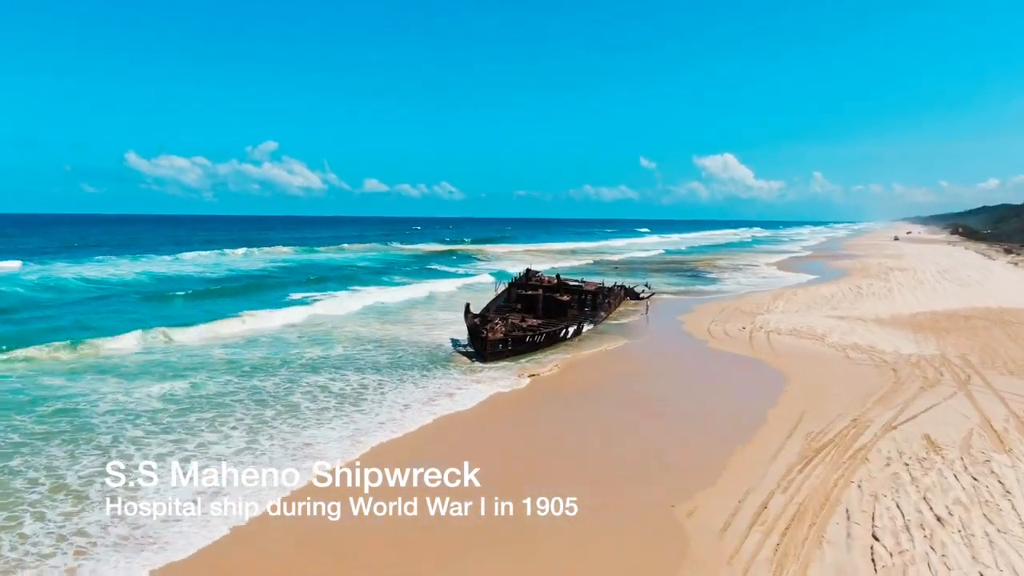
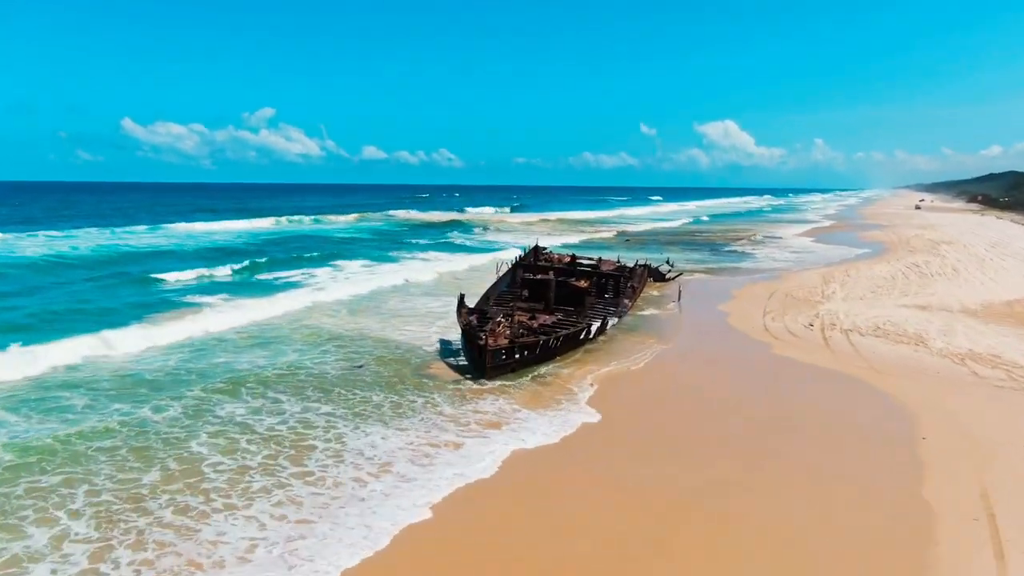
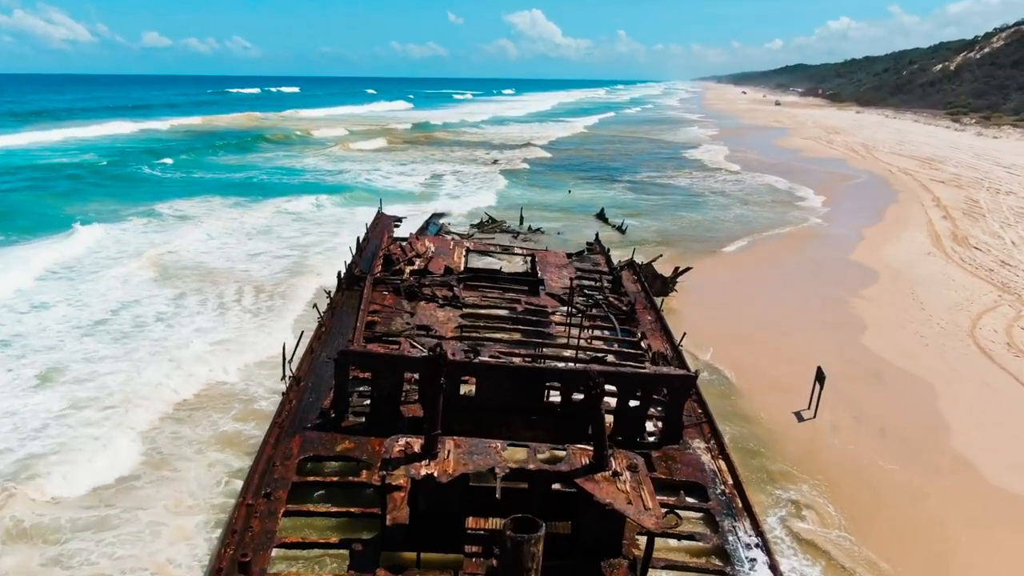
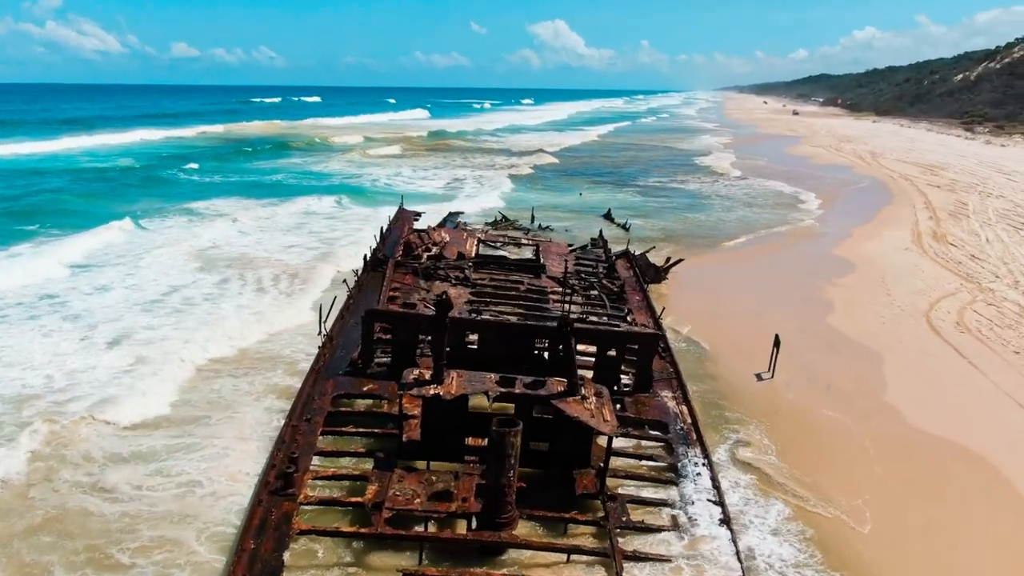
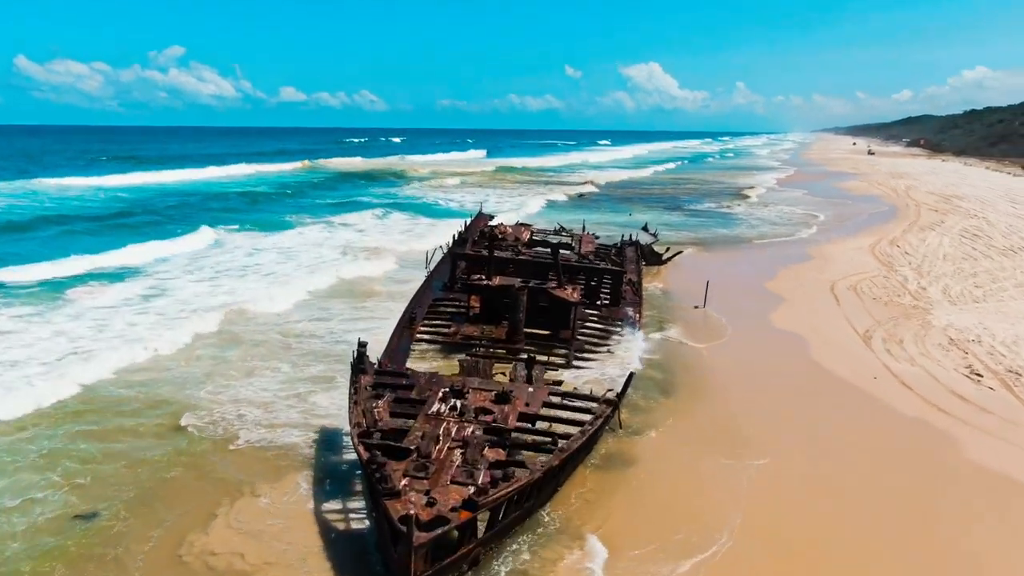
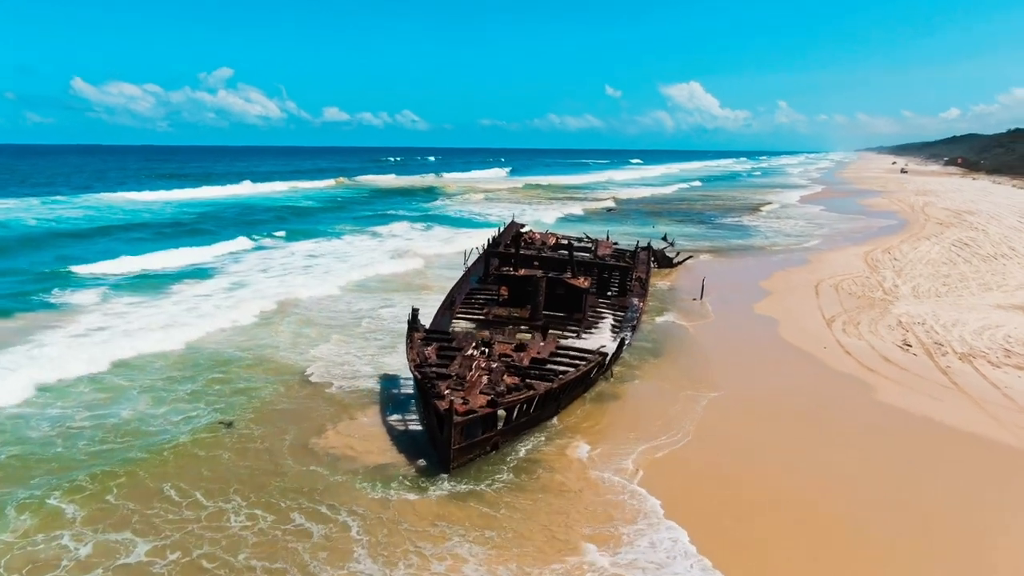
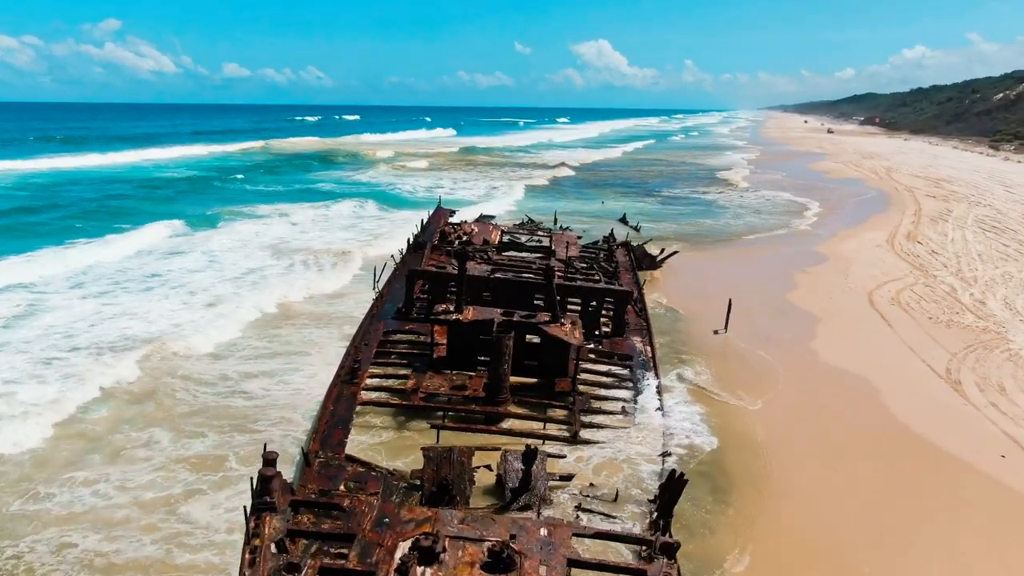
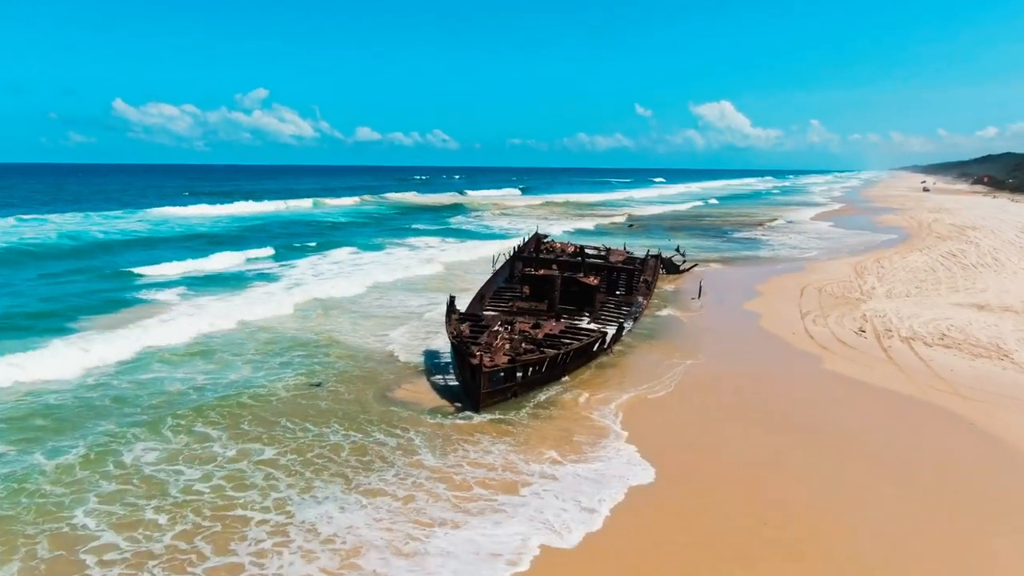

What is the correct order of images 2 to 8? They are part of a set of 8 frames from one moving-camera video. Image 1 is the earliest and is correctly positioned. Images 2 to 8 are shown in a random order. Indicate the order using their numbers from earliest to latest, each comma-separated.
2, 8, 6, 5, 7, 4, 3
